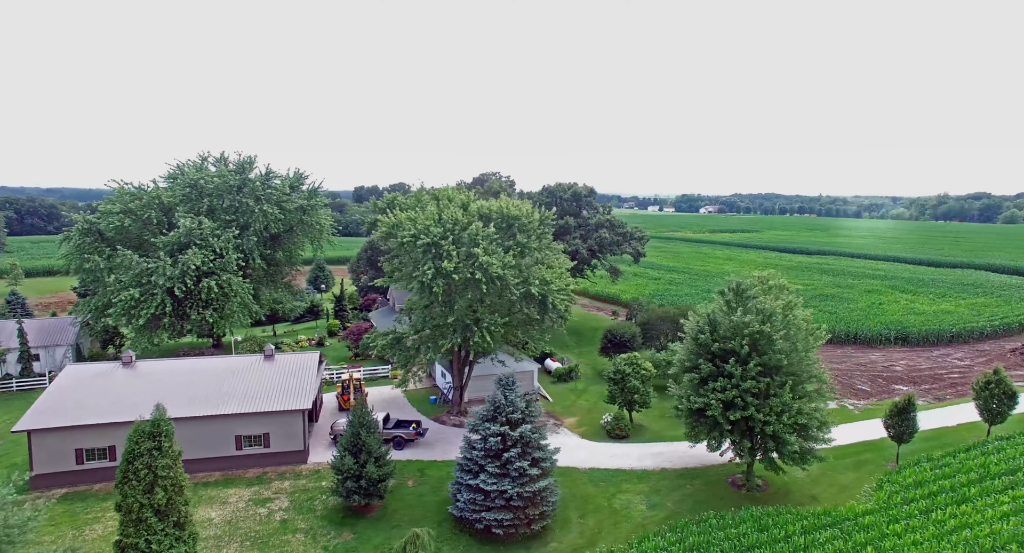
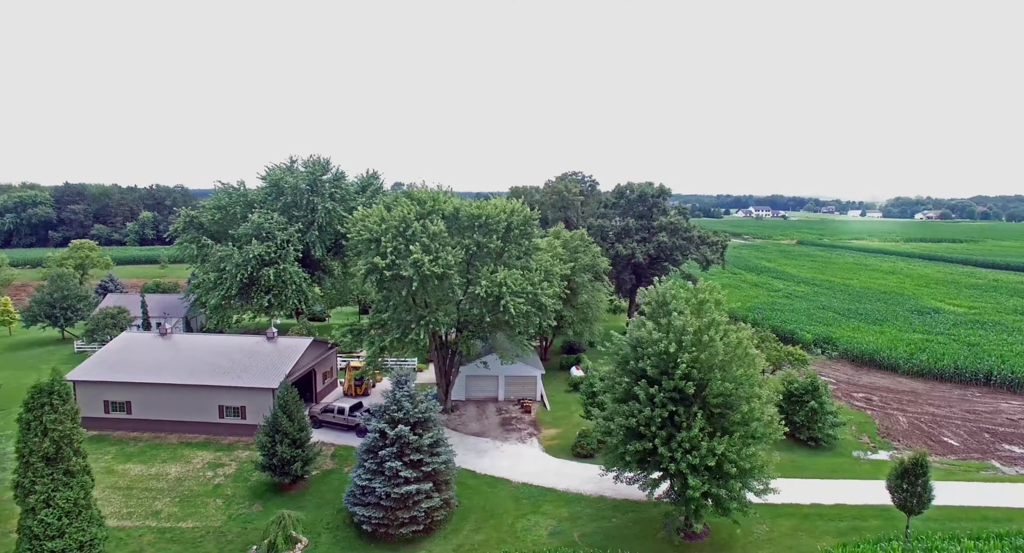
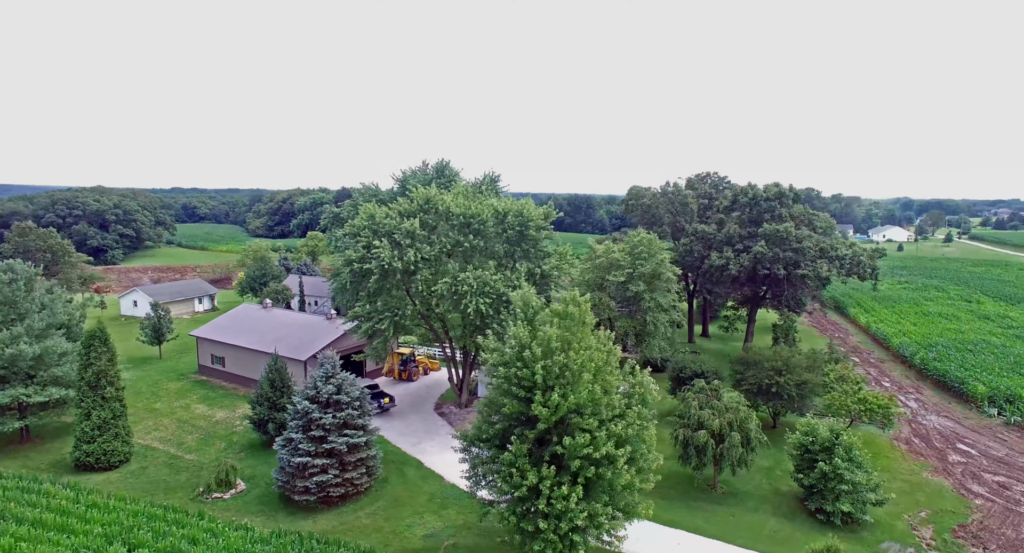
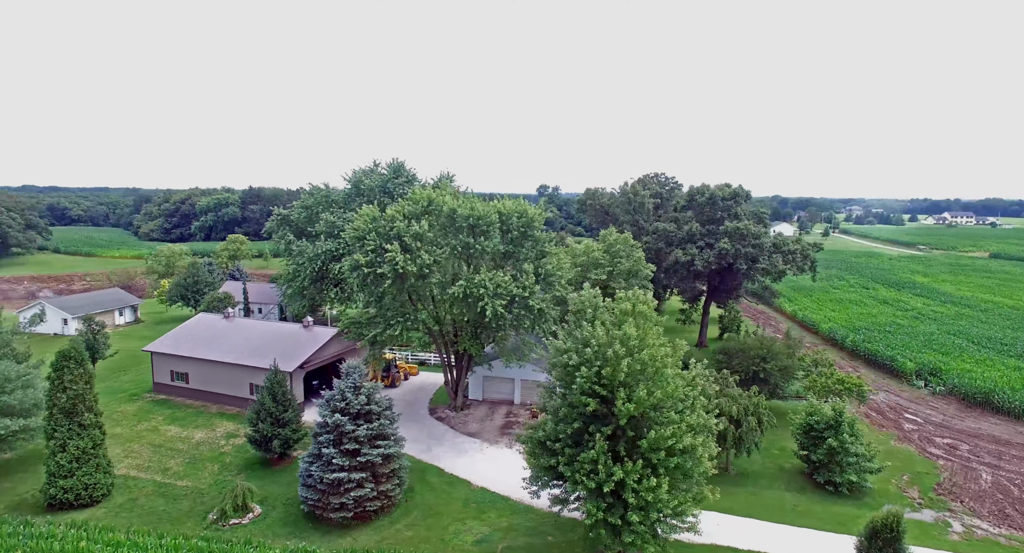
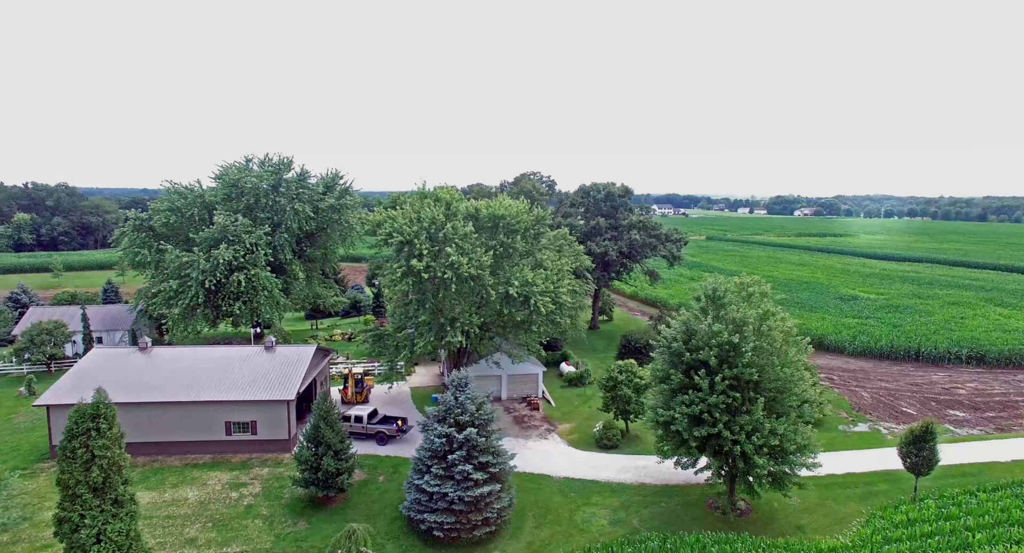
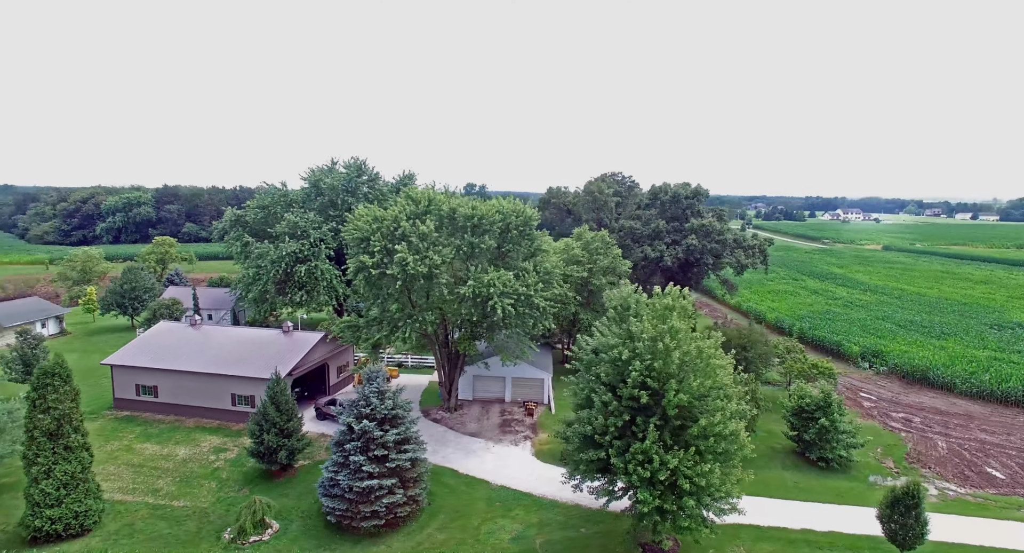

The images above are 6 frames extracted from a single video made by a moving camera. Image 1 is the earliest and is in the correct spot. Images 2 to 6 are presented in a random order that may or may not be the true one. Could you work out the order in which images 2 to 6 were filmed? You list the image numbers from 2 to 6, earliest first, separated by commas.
5, 2, 6, 4, 3
